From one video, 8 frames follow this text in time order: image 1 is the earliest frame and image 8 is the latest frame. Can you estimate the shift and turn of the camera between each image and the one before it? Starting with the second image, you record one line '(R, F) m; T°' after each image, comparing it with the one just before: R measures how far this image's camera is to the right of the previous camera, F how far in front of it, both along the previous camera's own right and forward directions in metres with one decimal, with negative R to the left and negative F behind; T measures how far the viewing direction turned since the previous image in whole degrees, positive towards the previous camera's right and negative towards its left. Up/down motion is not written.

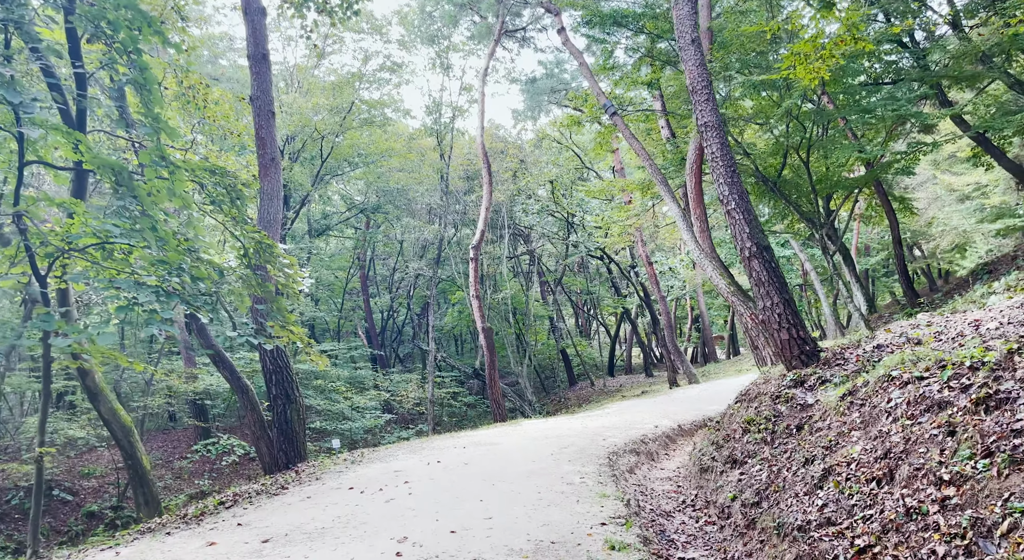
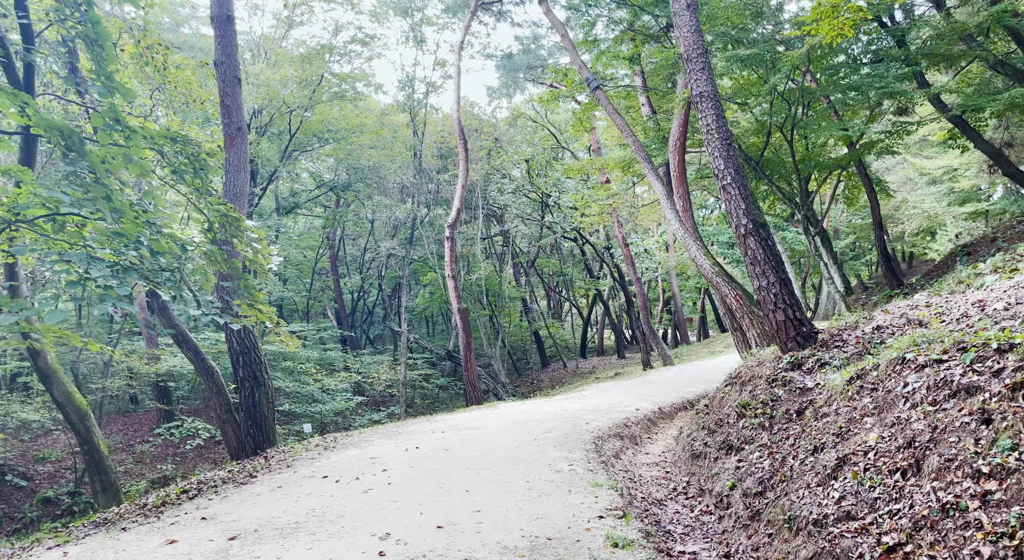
(-0.2, +0.4) m; +2°
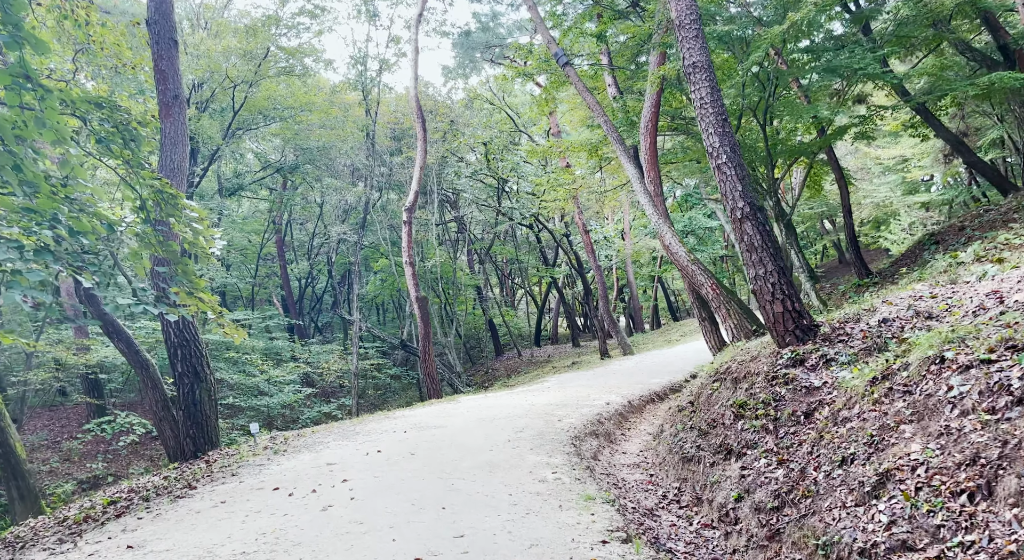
(-0.3, +0.8) m; +4°
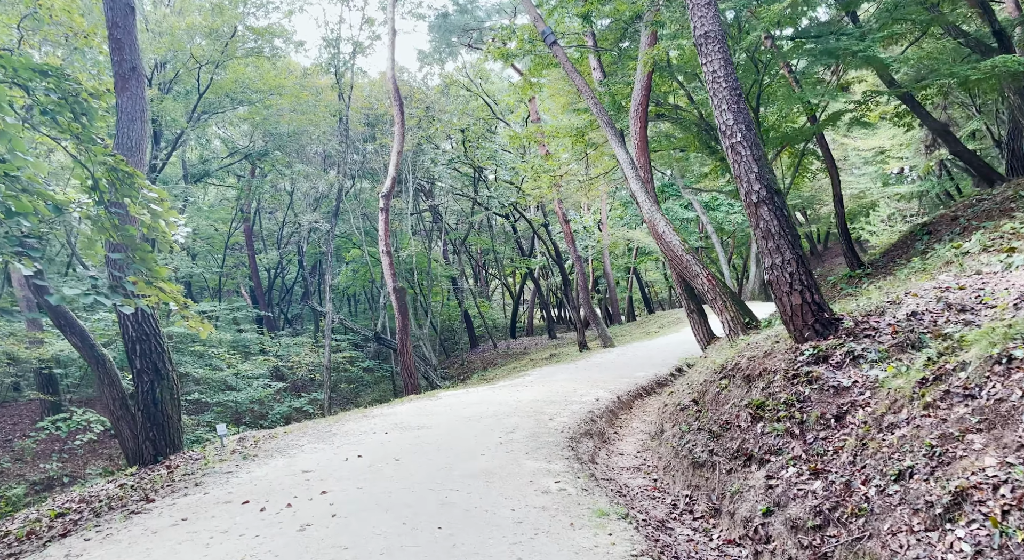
(-0.2, +0.6) m; +2°
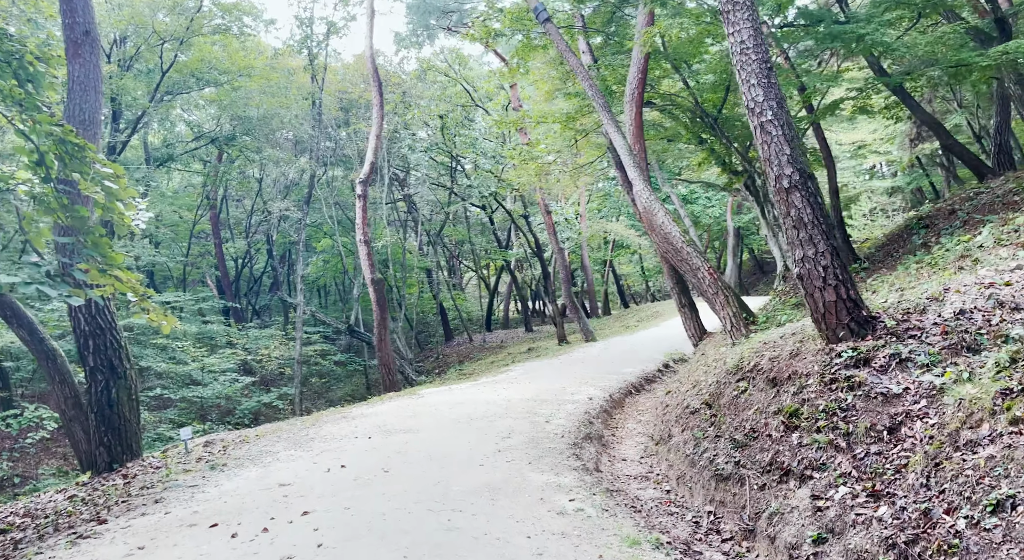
(-0.3, +0.7) m; +2°
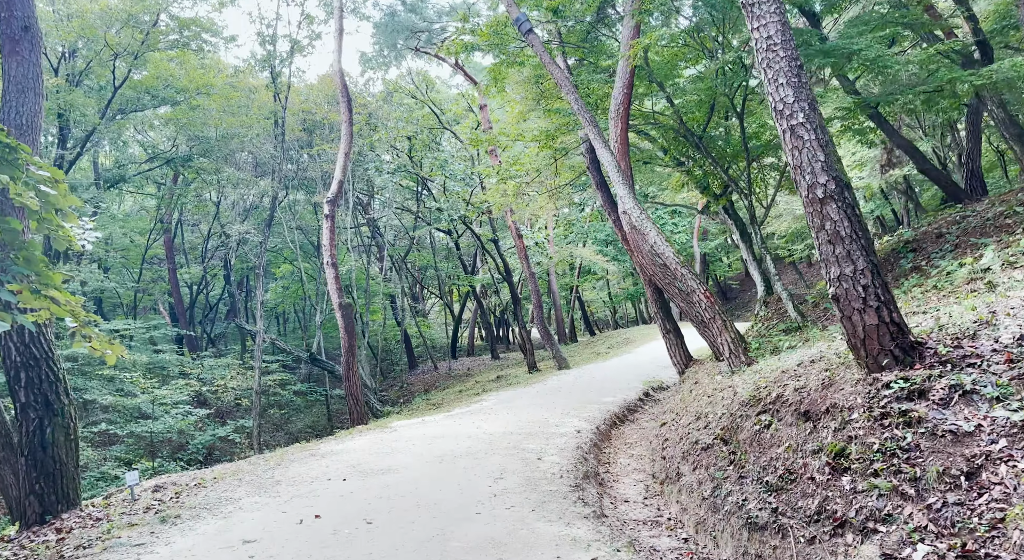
(-0.3, +0.7) m; +3°
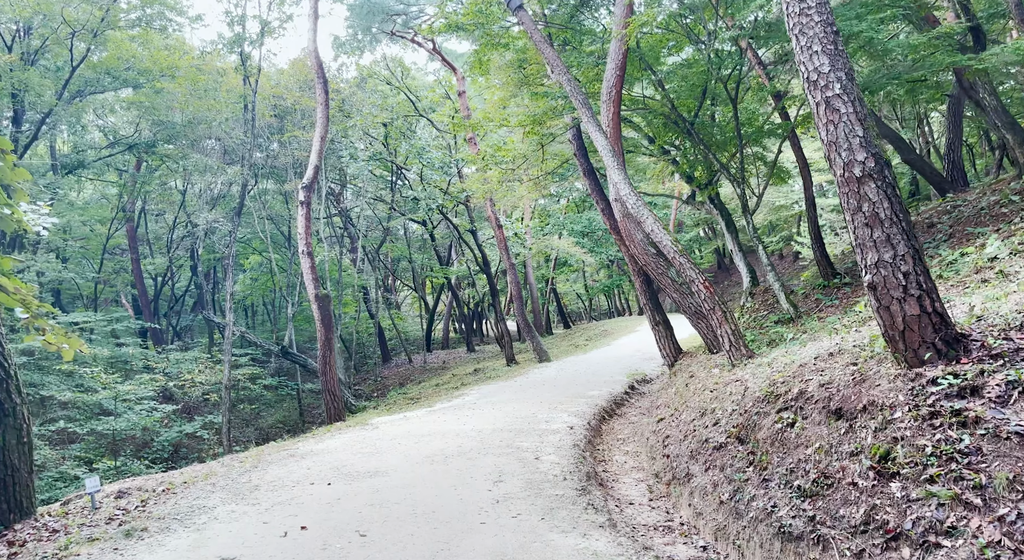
(-0.3, +0.5) m; +2°
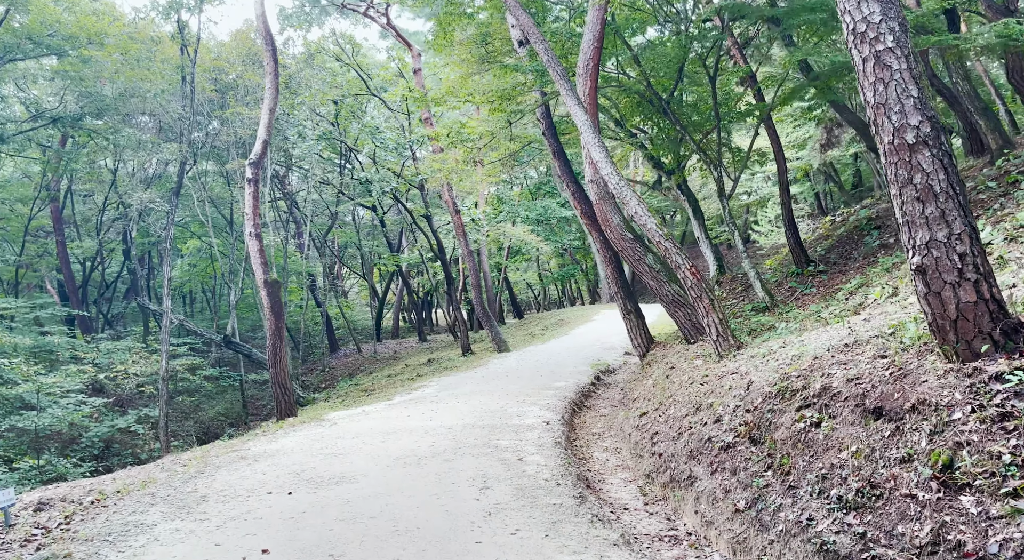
(-0.4, +0.8) m; +4°
